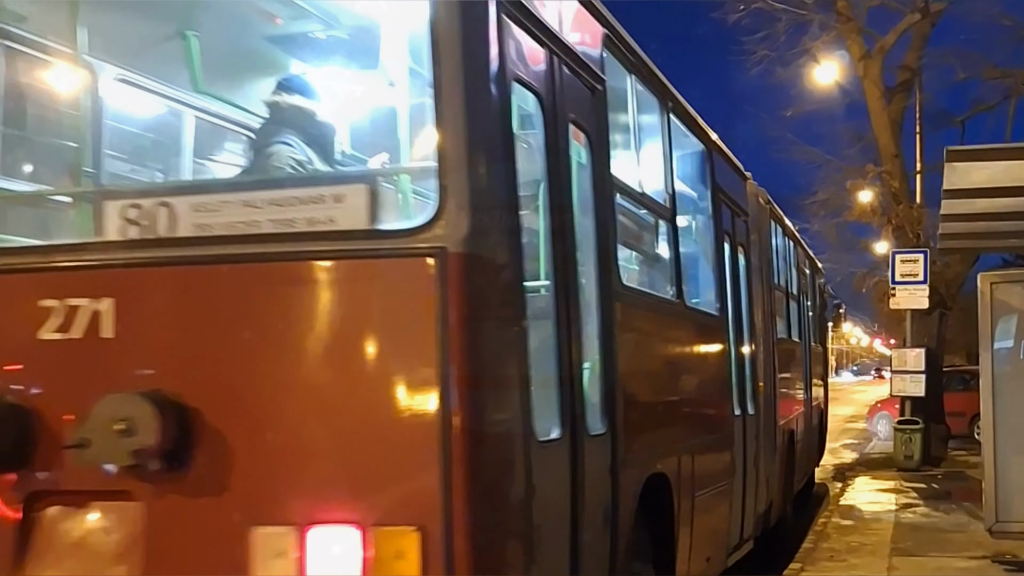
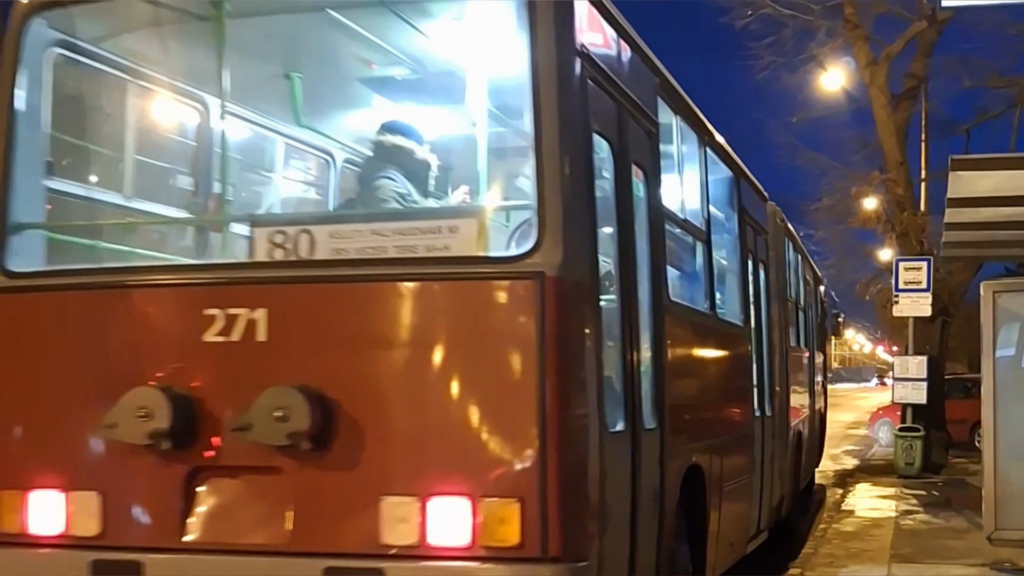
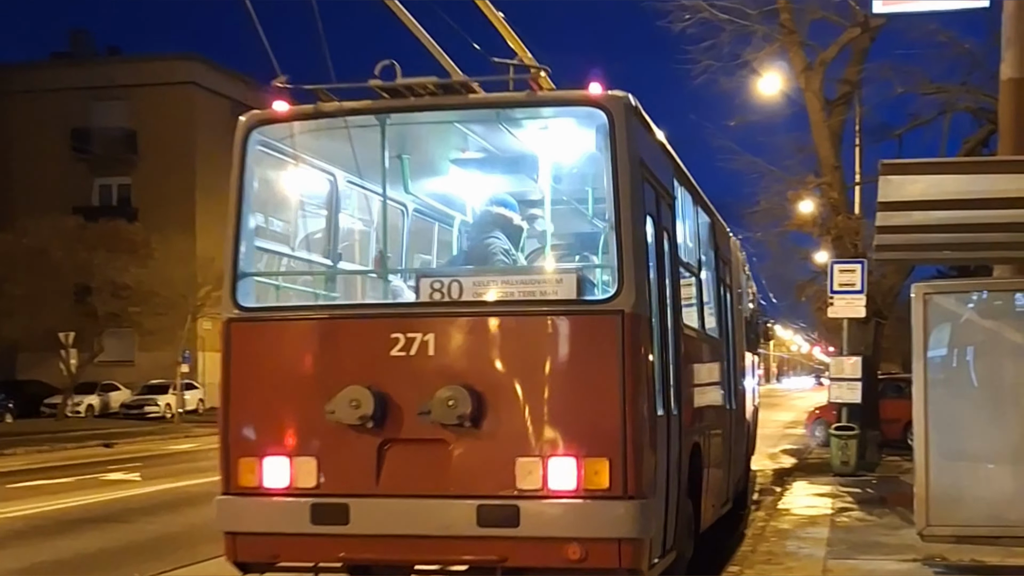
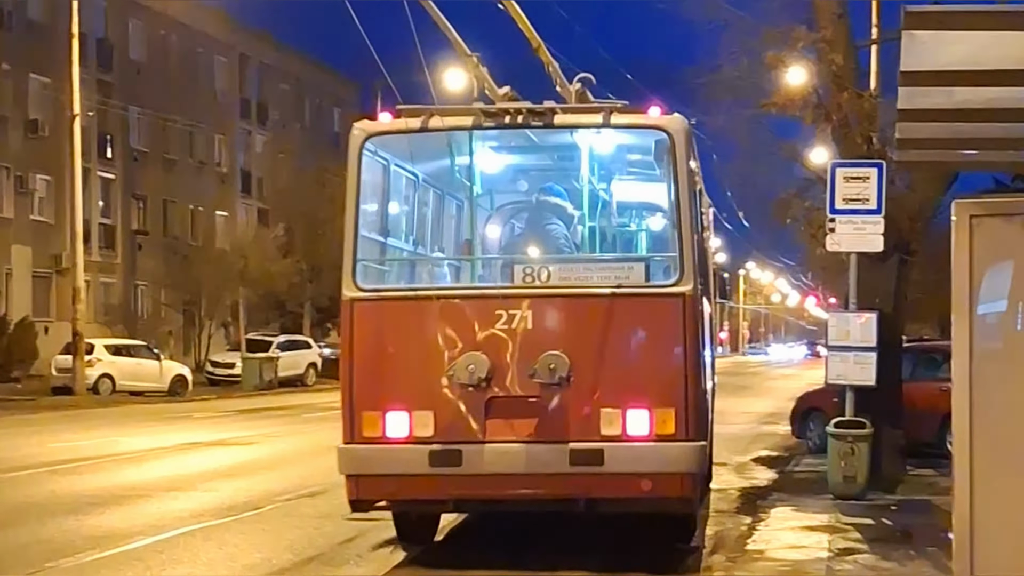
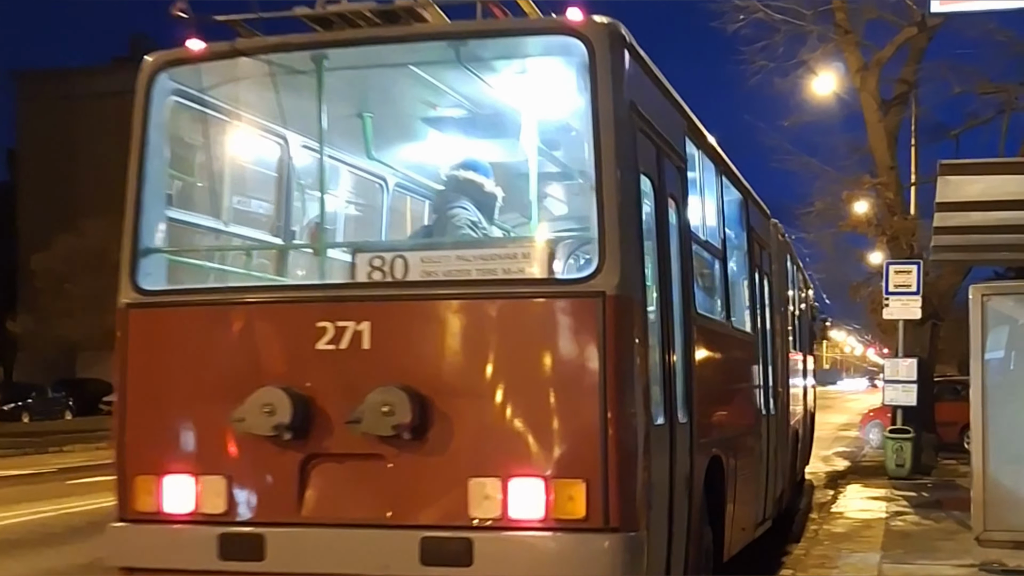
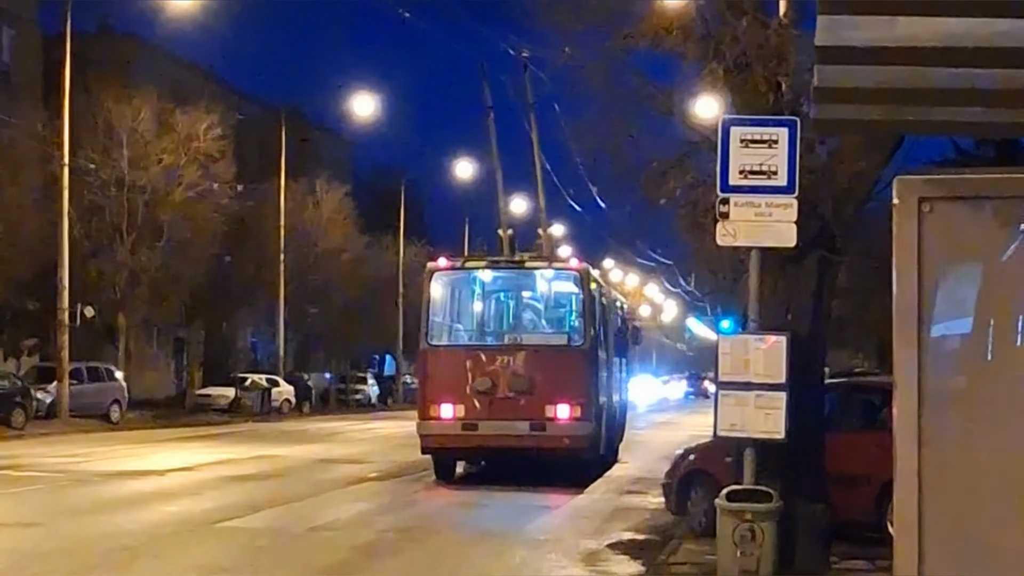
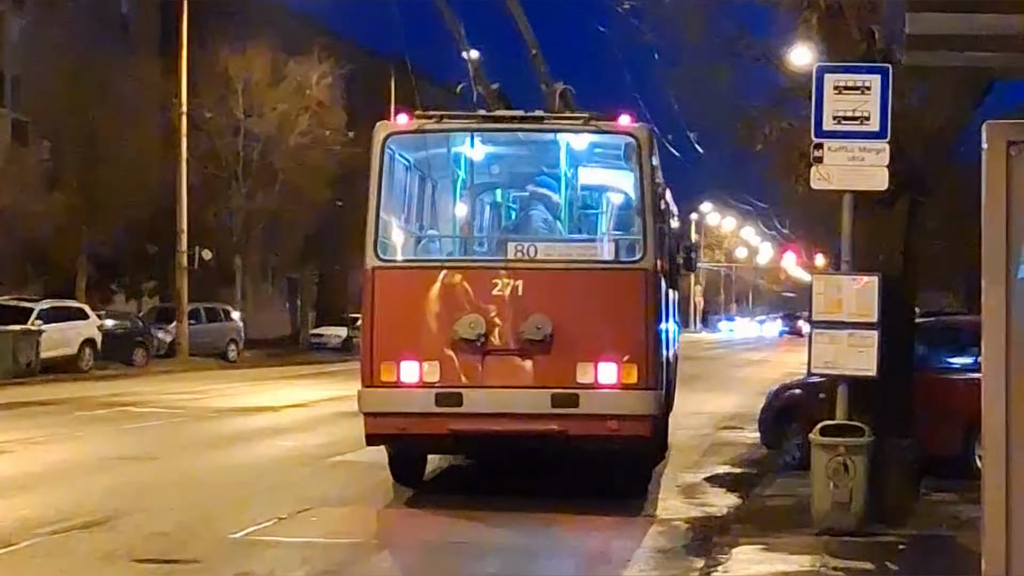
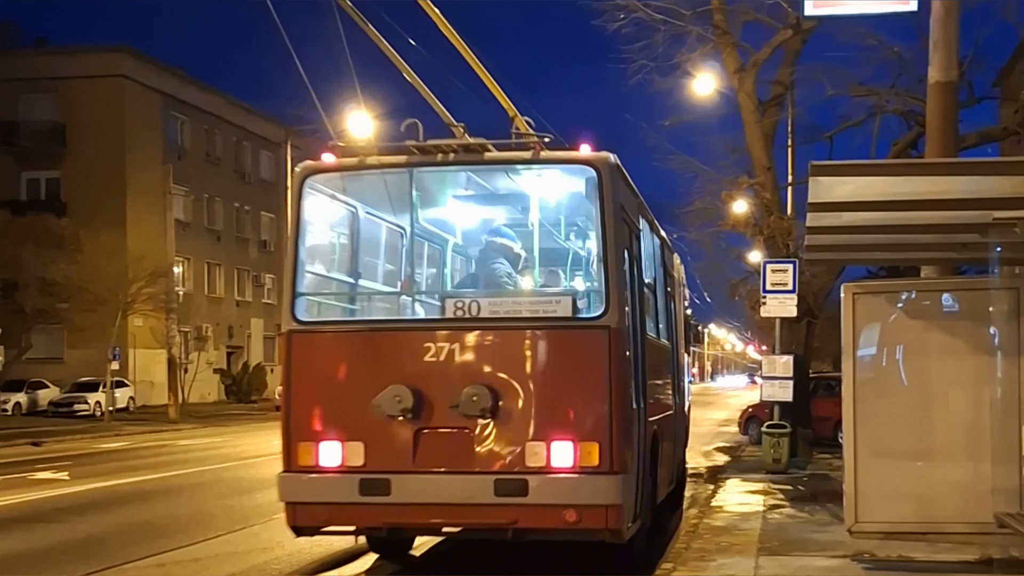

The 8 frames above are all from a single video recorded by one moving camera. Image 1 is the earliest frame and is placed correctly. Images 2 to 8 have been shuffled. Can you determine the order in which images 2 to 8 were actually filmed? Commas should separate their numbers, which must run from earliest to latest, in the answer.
2, 5, 3, 8, 4, 7, 6
